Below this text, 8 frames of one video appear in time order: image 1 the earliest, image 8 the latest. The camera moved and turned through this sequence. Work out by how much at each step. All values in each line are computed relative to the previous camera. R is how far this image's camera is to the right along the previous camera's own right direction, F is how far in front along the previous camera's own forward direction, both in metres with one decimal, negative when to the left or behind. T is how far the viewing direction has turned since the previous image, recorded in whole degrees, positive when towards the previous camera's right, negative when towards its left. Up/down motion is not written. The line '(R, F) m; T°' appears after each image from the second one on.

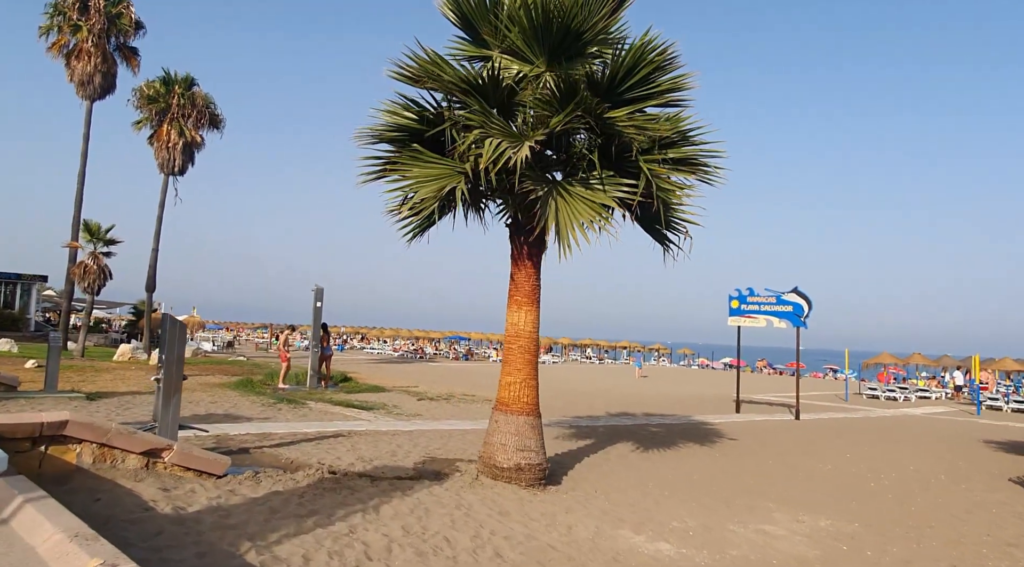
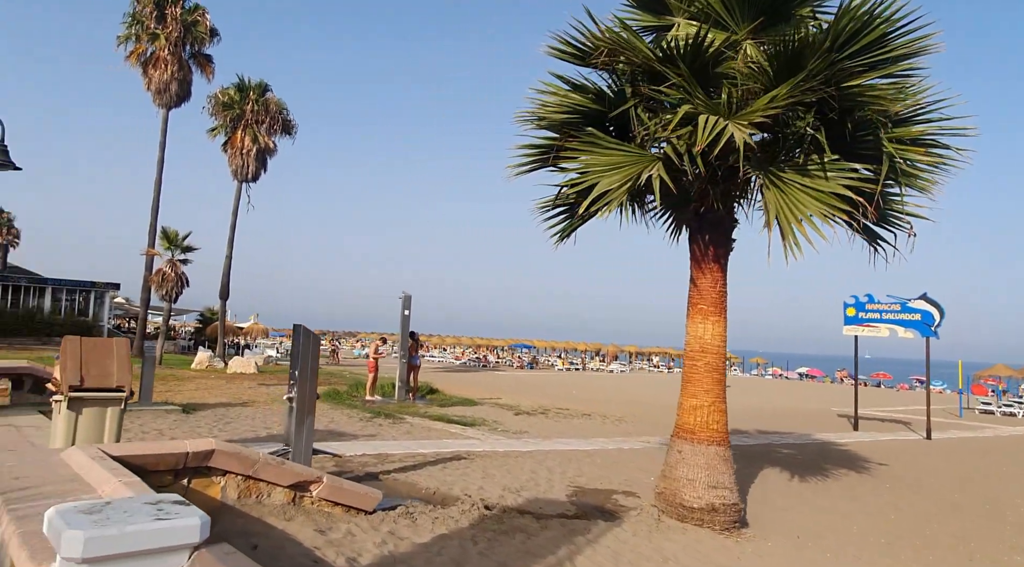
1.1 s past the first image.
(-1.0, +0.9) m; -4°
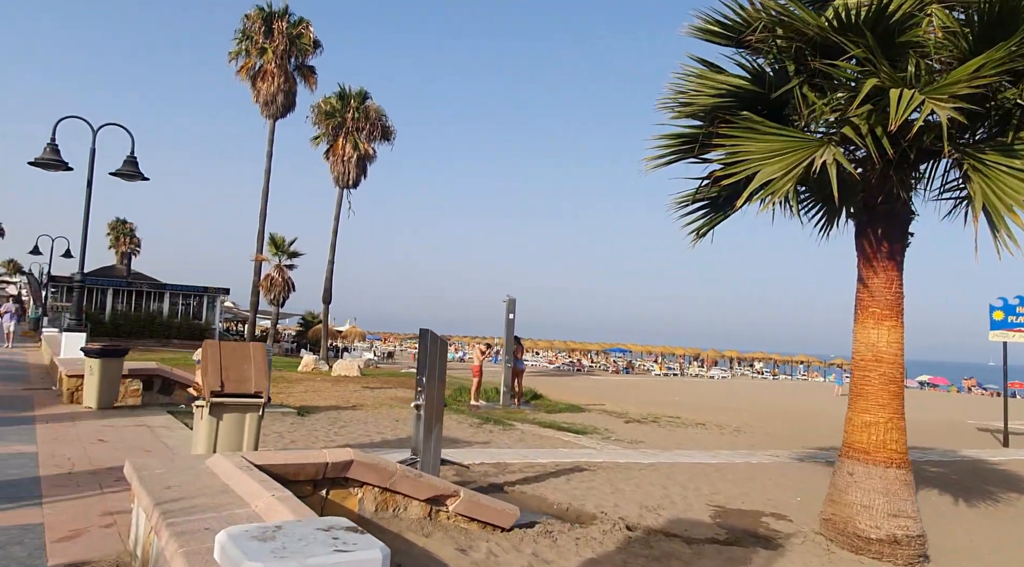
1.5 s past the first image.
(-0.4, +0.4) m; -6°
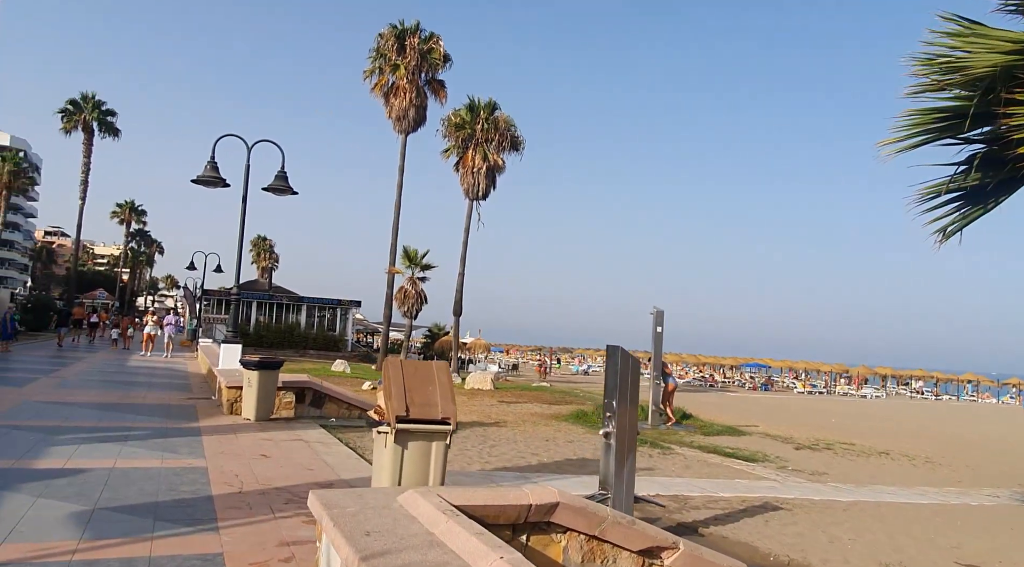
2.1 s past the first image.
(-0.6, +0.7) m; -8°
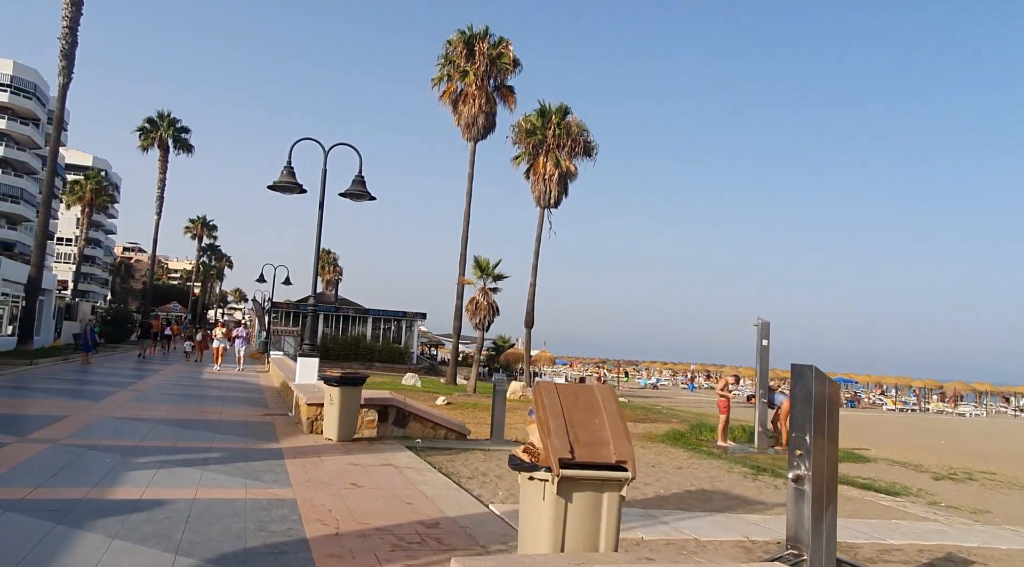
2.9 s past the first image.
(-0.6, +1.1) m; -4°
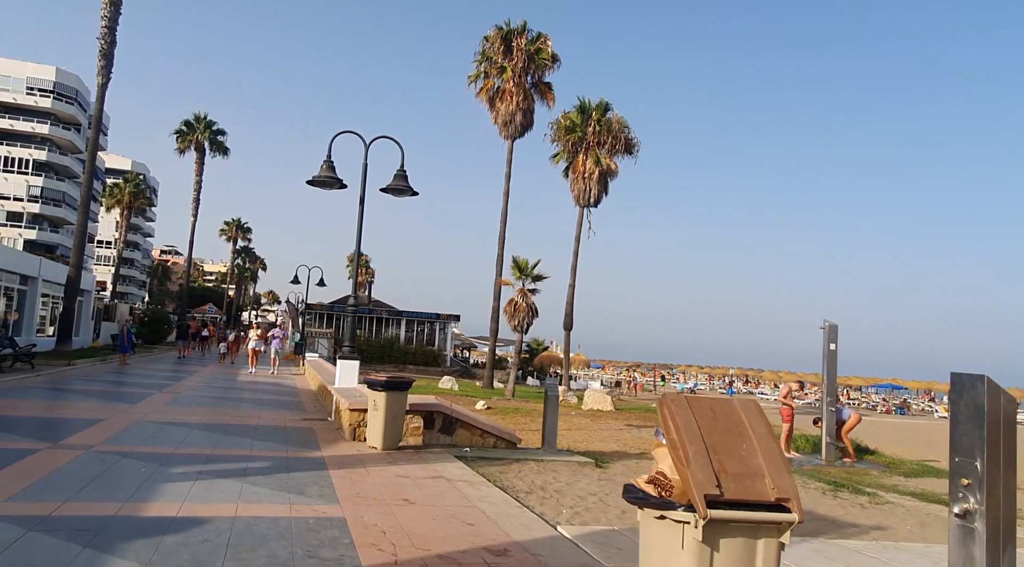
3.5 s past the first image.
(-0.4, +0.8) m; -2°
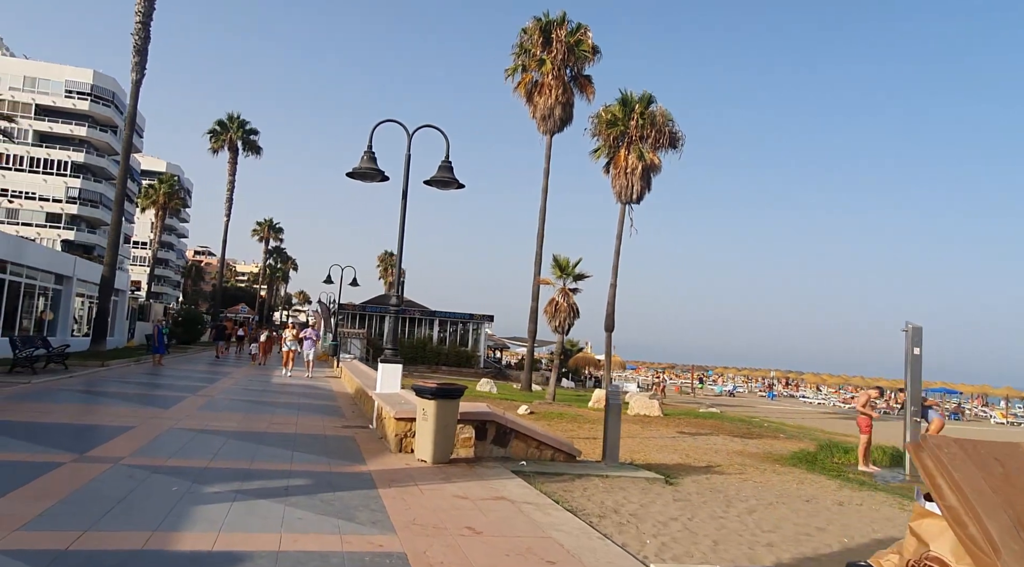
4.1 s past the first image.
(-0.4, +1.0) m; -2°
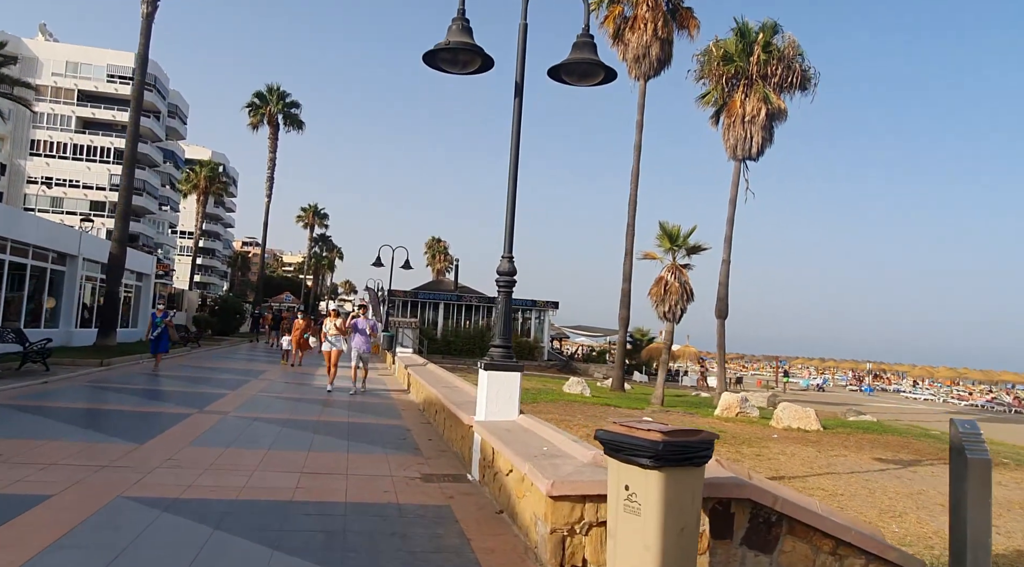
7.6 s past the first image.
(-1.5, +5.5) m; -3°
